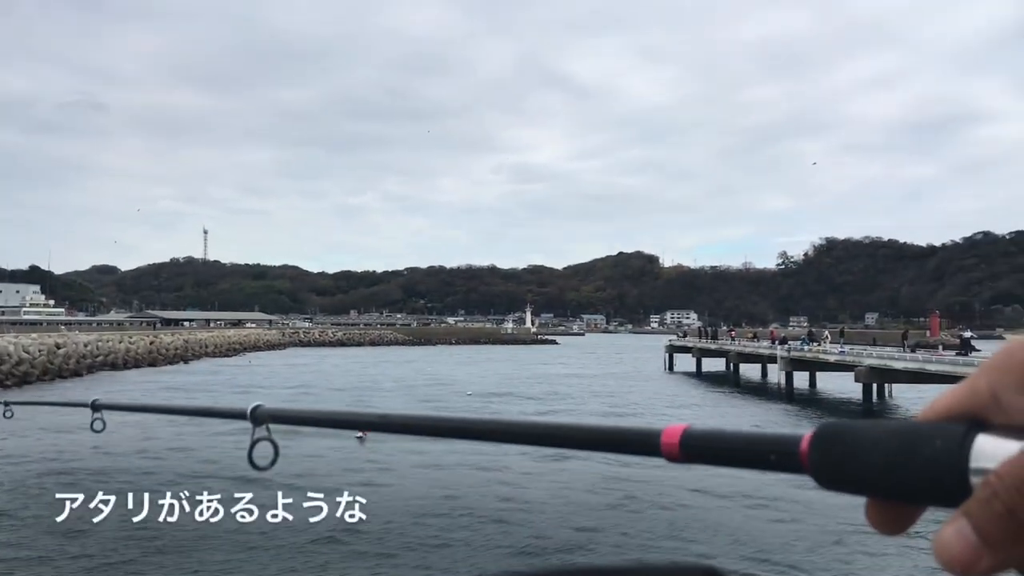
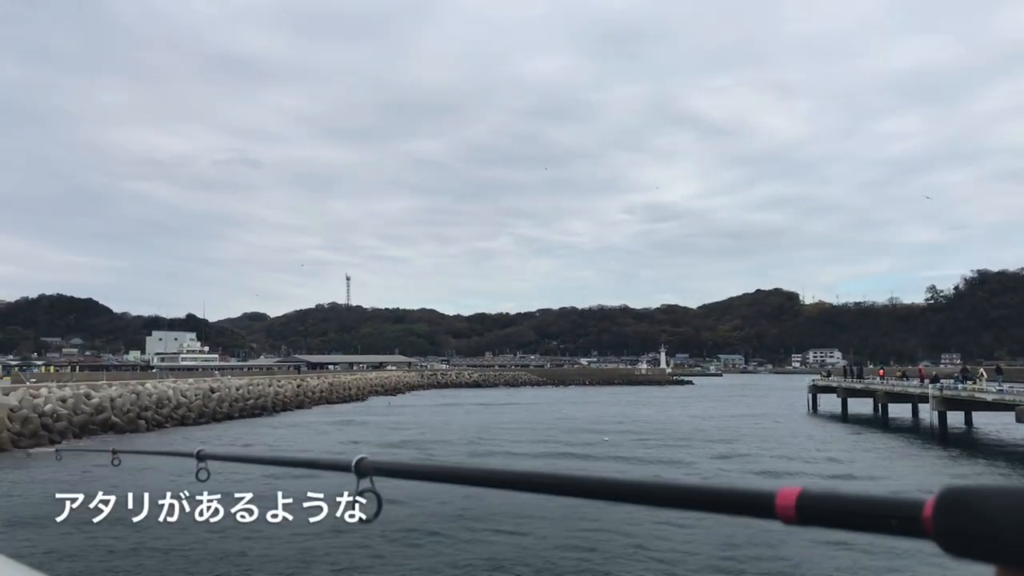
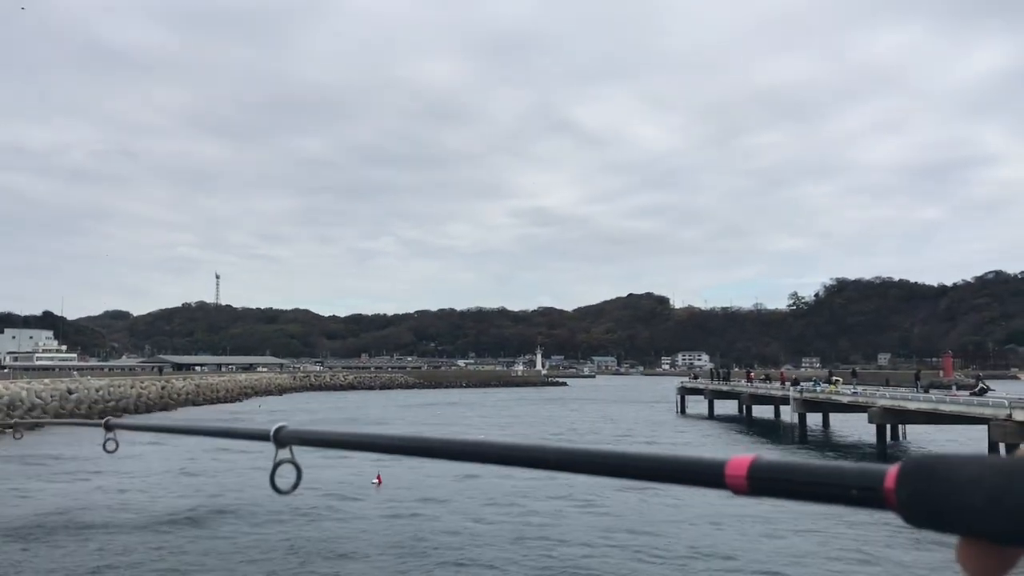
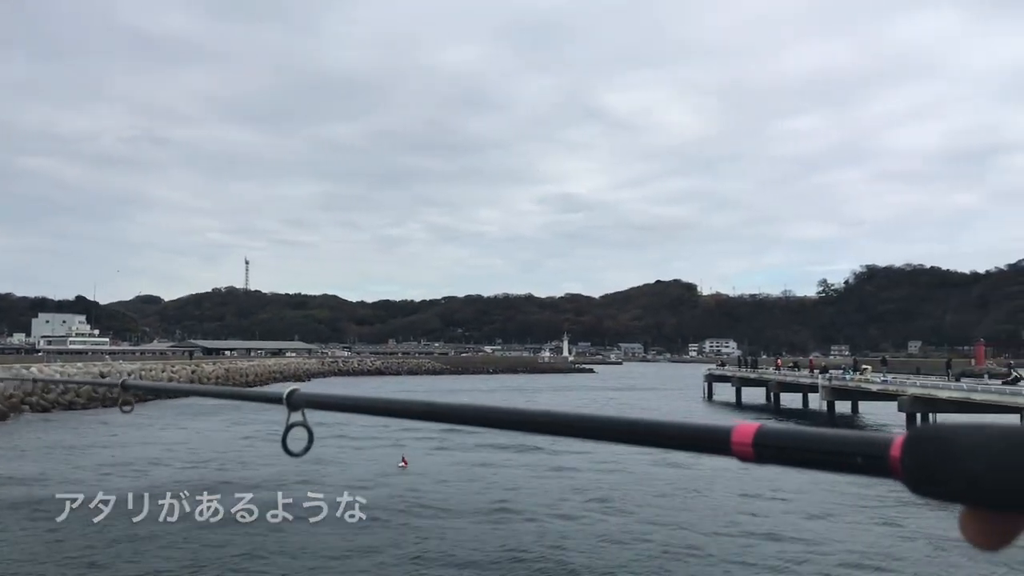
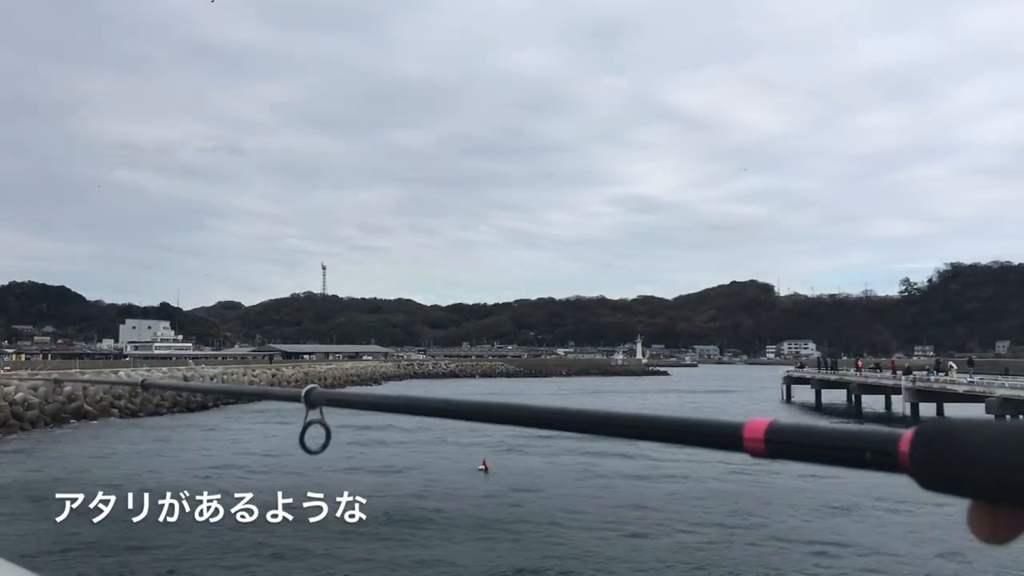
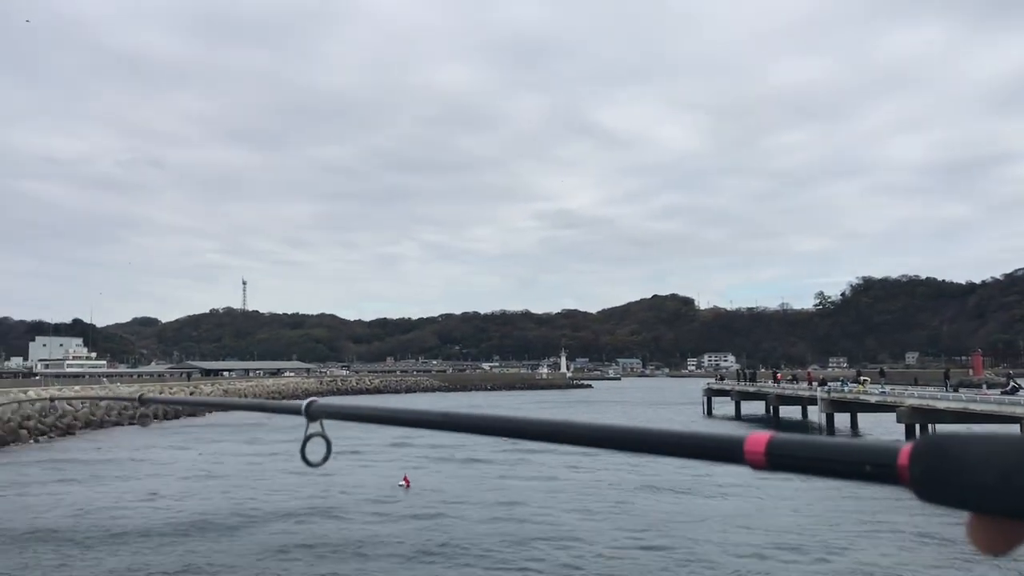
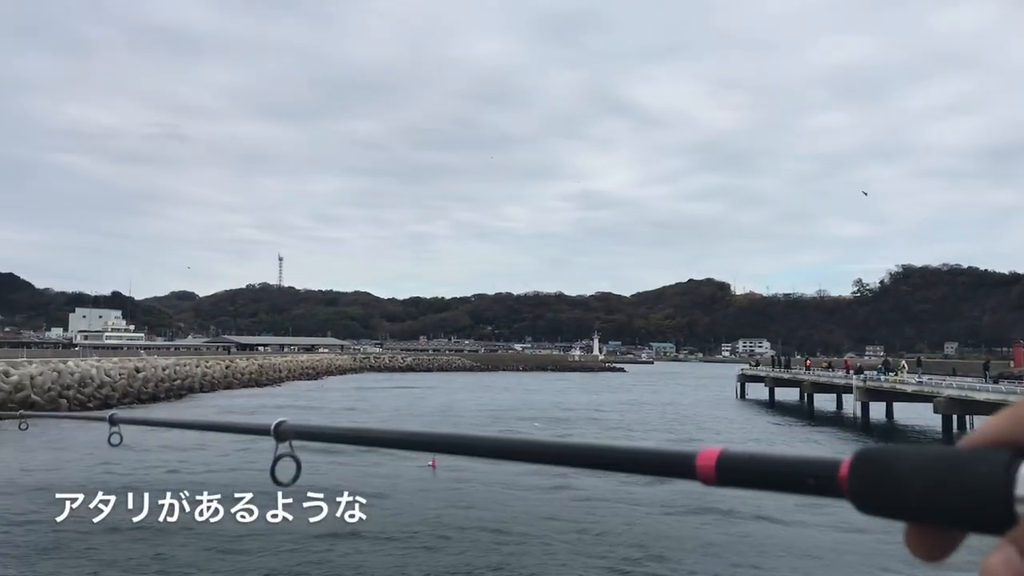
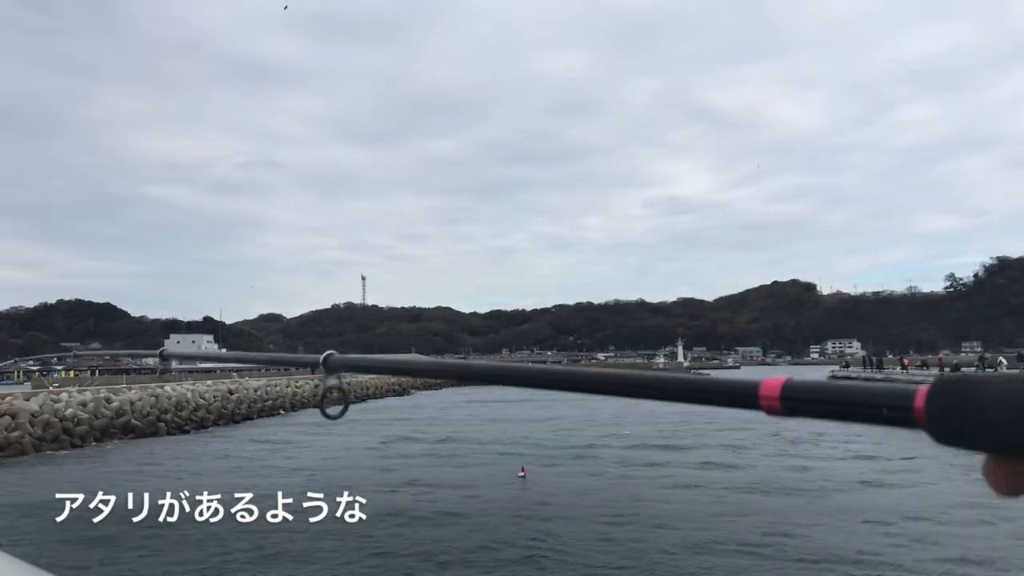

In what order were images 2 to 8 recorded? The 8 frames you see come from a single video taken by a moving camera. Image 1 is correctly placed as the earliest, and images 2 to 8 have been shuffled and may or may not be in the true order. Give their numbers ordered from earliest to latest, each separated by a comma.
7, 2, 8, 5, 4, 3, 6
